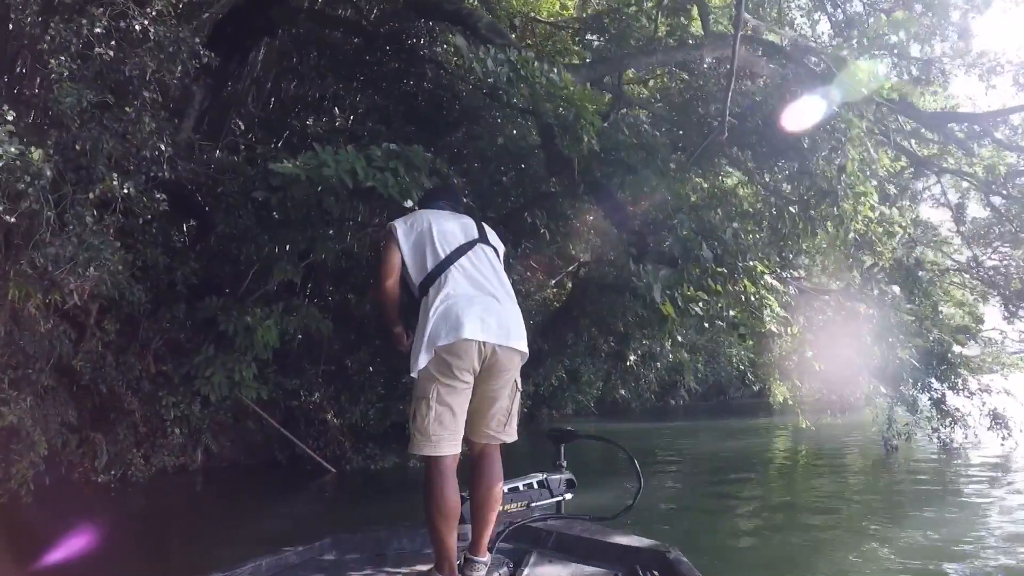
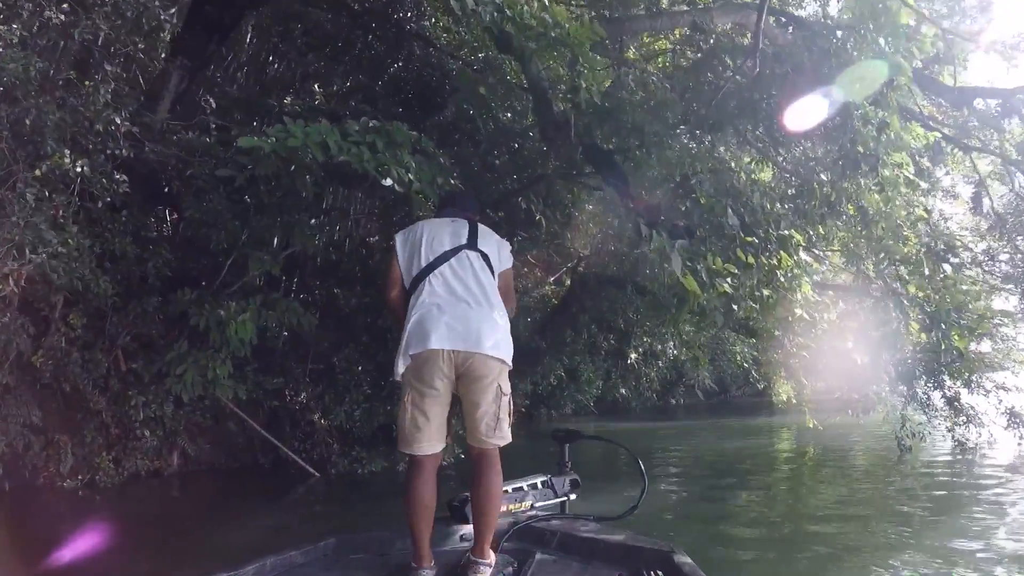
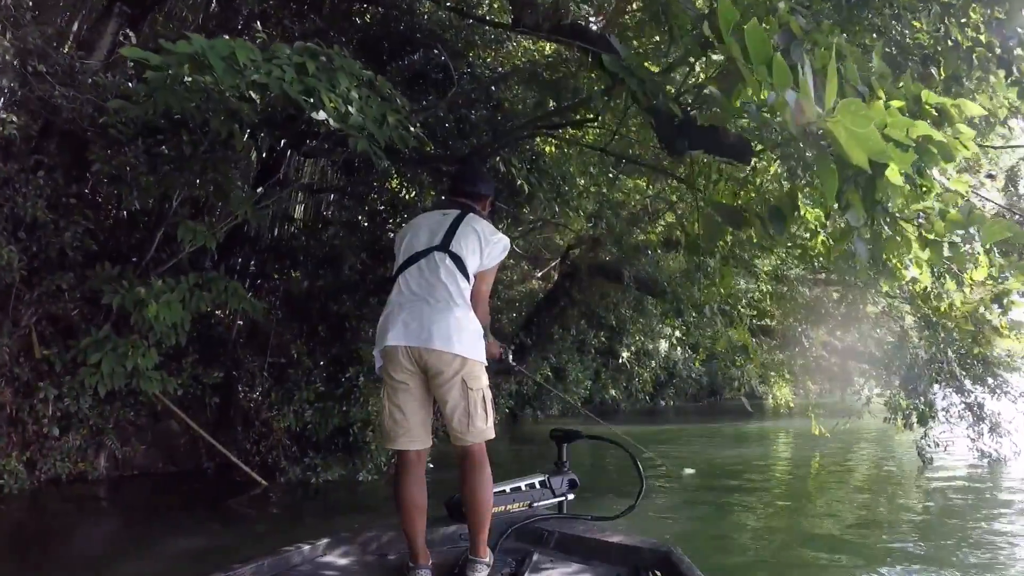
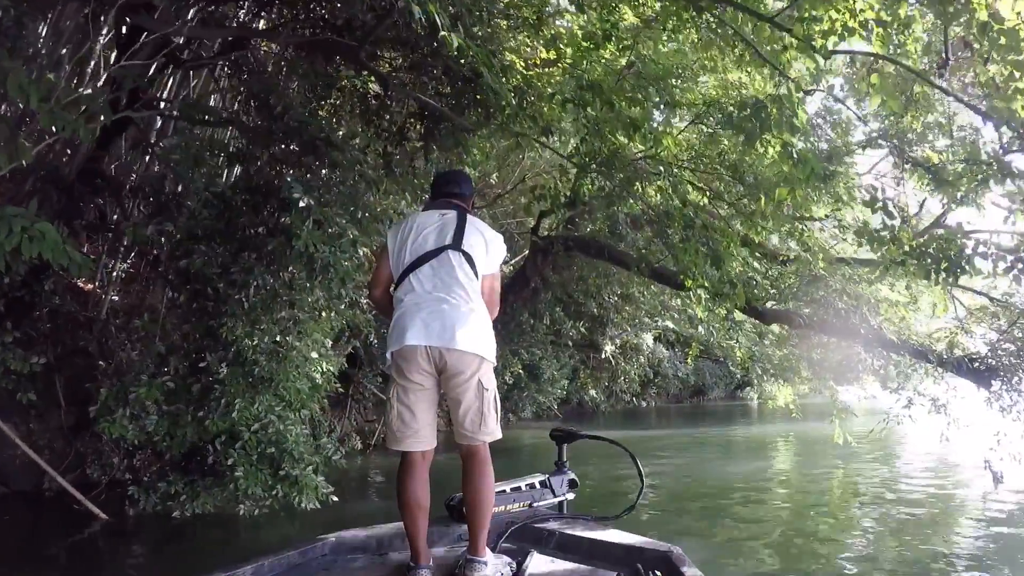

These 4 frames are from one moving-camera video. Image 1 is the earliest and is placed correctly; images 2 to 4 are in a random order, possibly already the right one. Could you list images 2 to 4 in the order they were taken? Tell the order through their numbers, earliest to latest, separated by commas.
2, 3, 4
